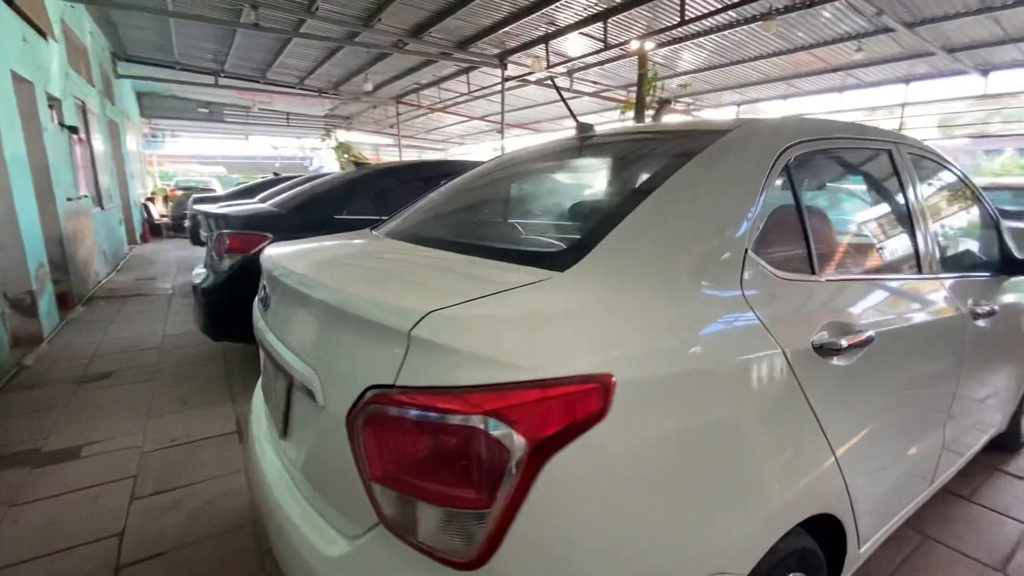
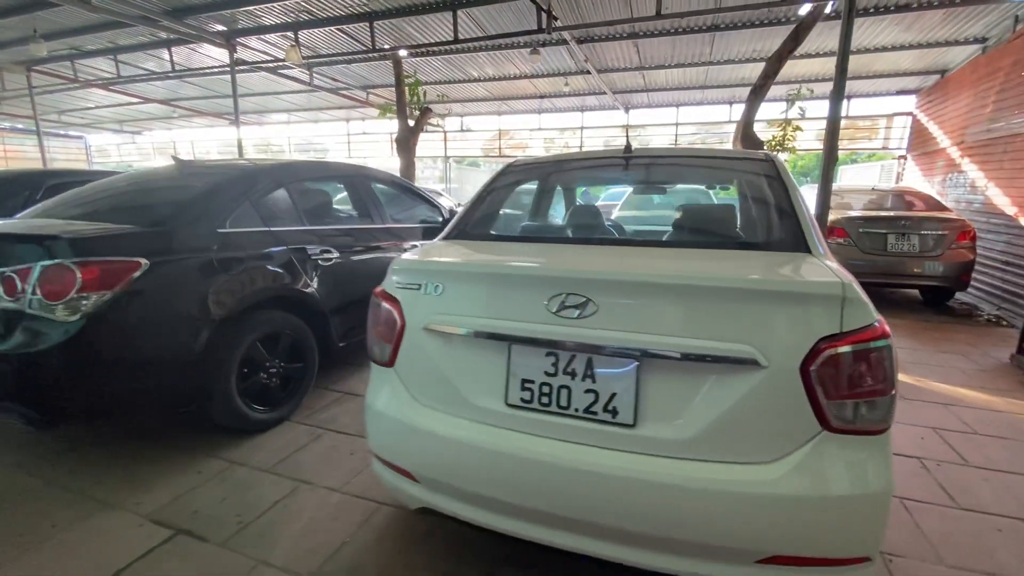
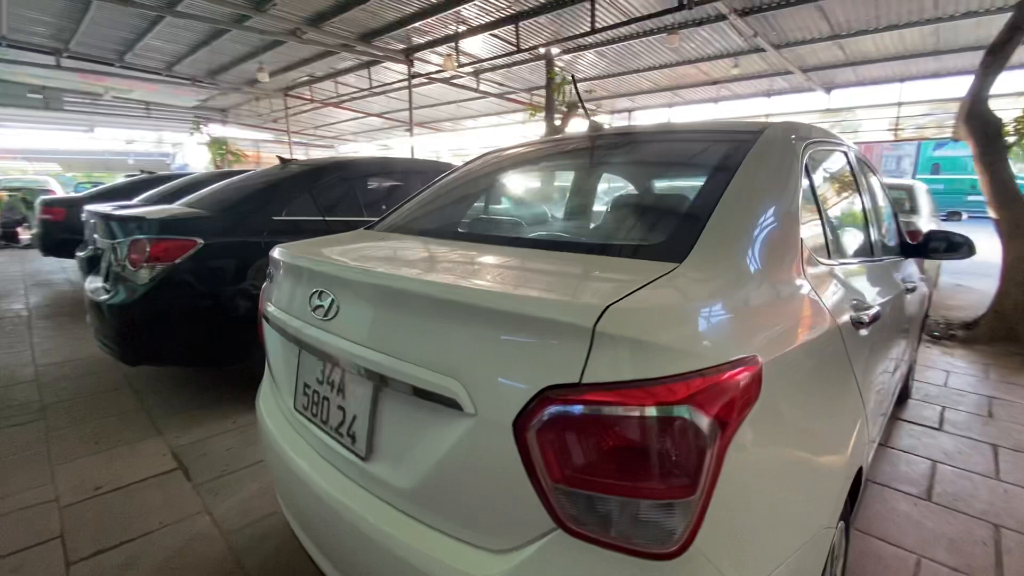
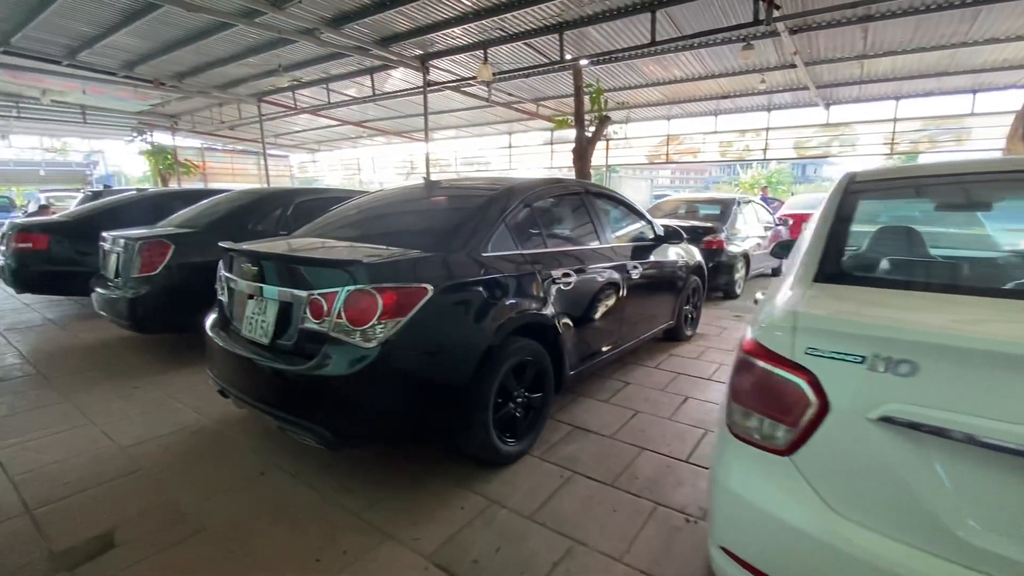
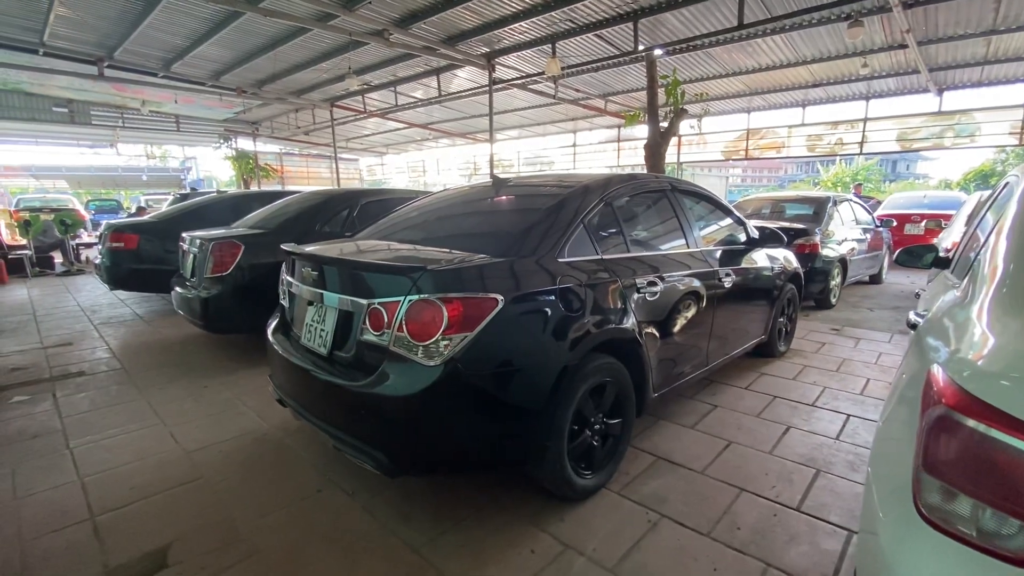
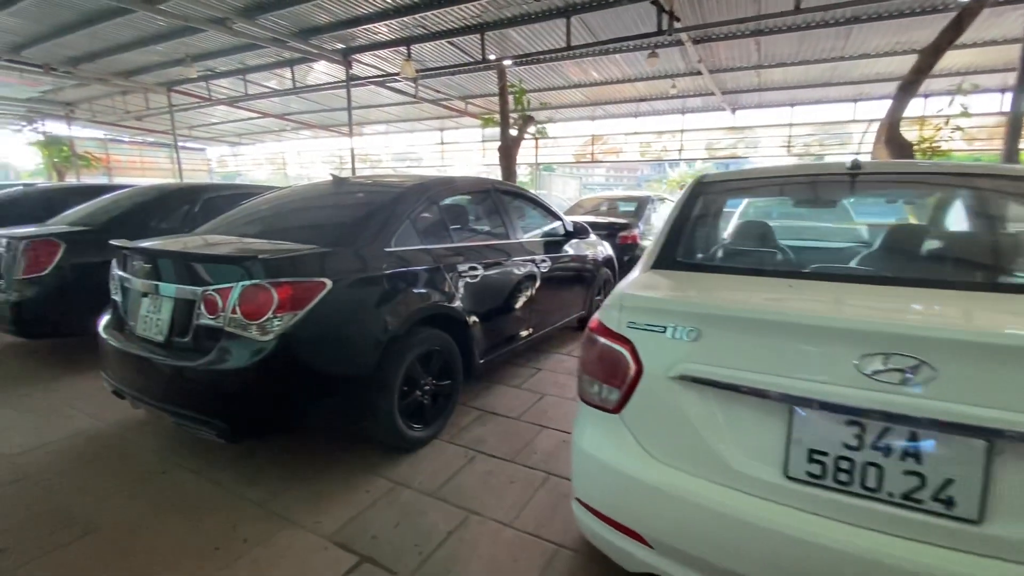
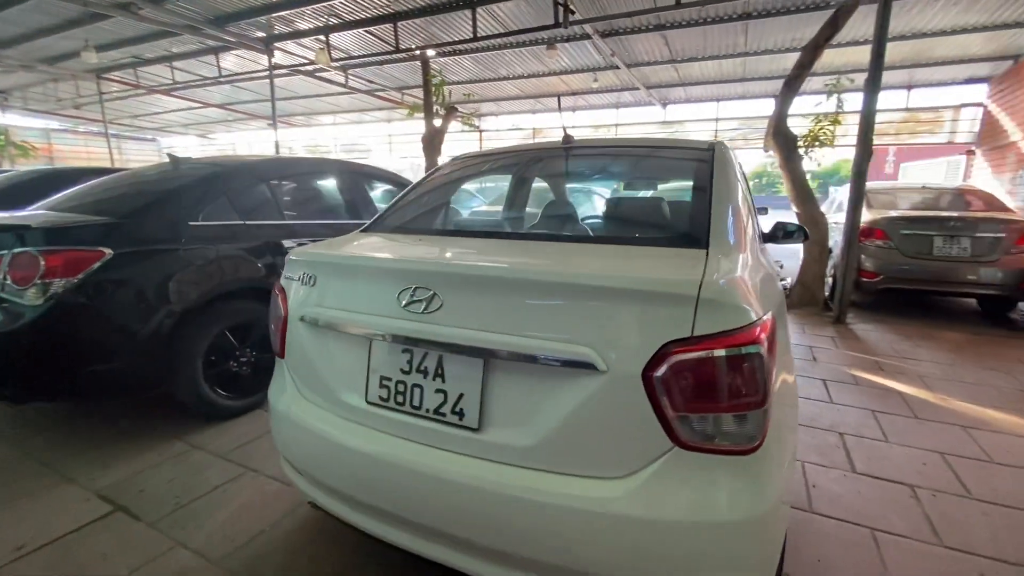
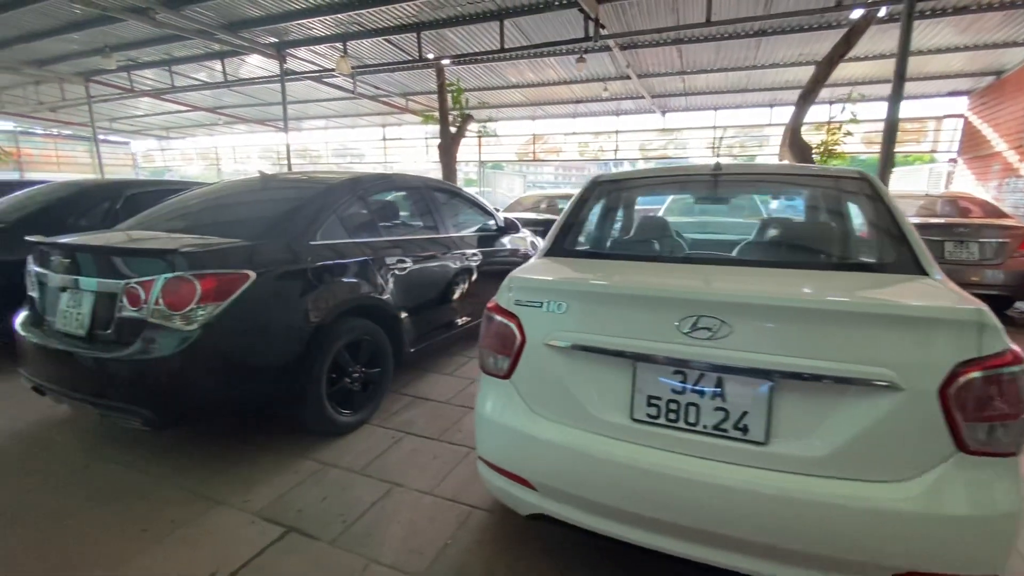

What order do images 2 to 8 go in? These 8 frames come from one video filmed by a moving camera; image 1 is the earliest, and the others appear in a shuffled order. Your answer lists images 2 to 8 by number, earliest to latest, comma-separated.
3, 7, 2, 8, 6, 4, 5
